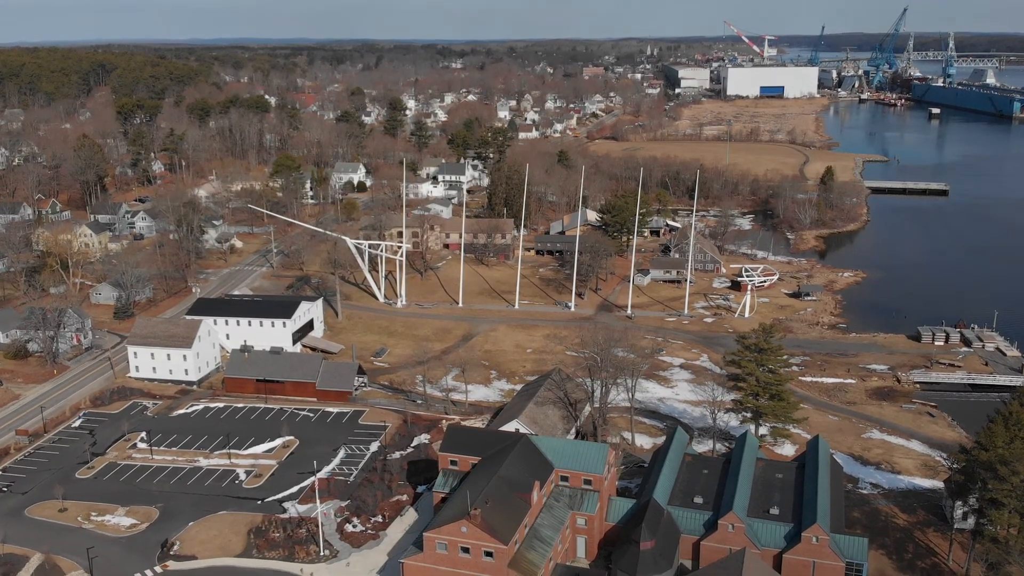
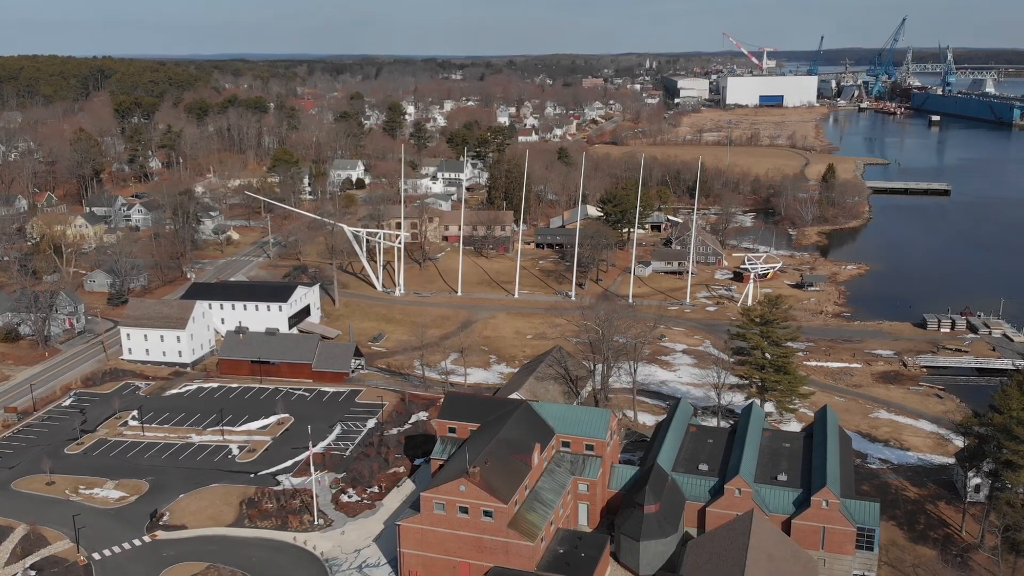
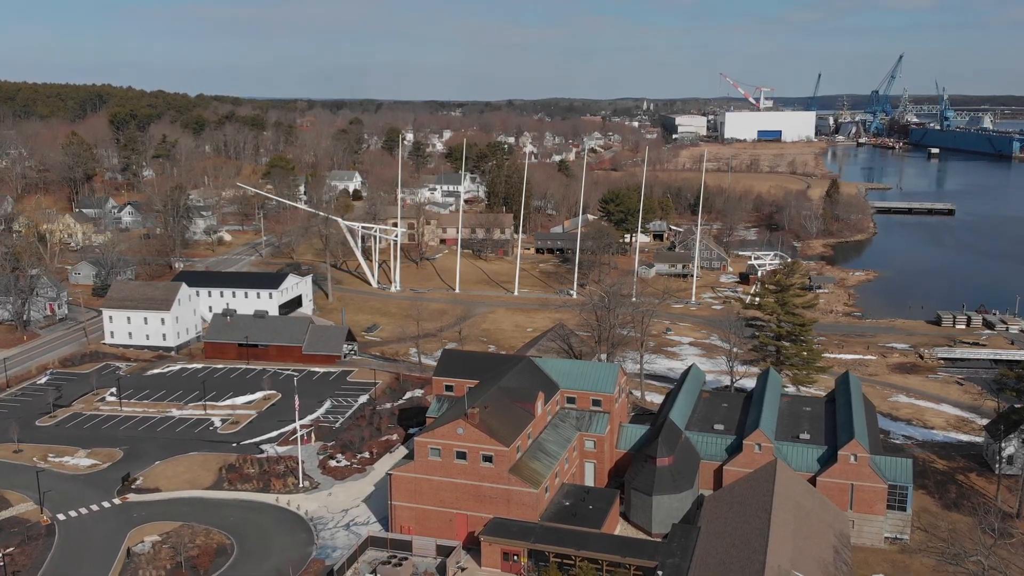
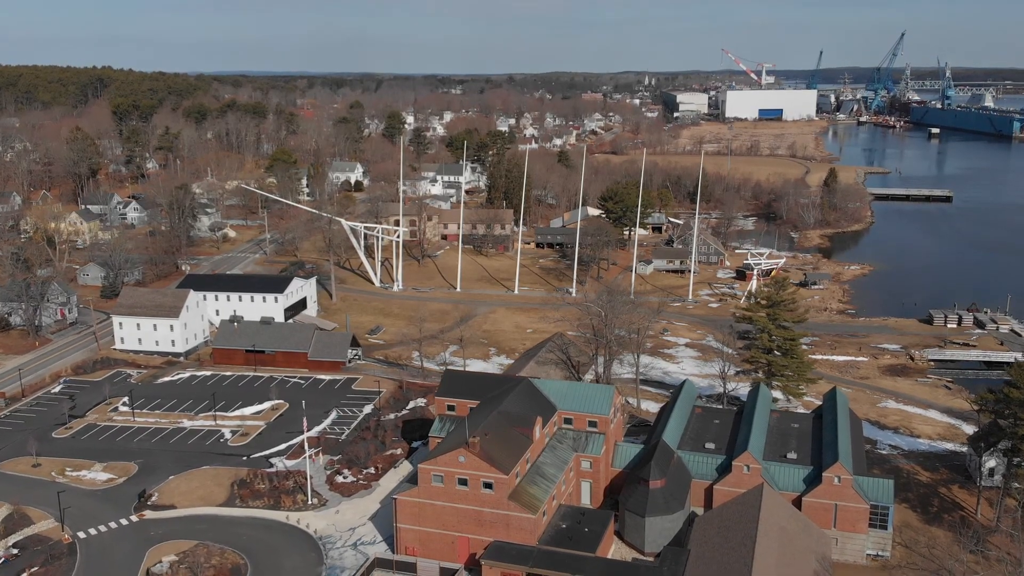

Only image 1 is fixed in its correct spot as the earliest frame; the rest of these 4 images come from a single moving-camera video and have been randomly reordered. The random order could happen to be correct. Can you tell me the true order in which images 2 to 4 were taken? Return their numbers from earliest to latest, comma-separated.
2, 4, 3
